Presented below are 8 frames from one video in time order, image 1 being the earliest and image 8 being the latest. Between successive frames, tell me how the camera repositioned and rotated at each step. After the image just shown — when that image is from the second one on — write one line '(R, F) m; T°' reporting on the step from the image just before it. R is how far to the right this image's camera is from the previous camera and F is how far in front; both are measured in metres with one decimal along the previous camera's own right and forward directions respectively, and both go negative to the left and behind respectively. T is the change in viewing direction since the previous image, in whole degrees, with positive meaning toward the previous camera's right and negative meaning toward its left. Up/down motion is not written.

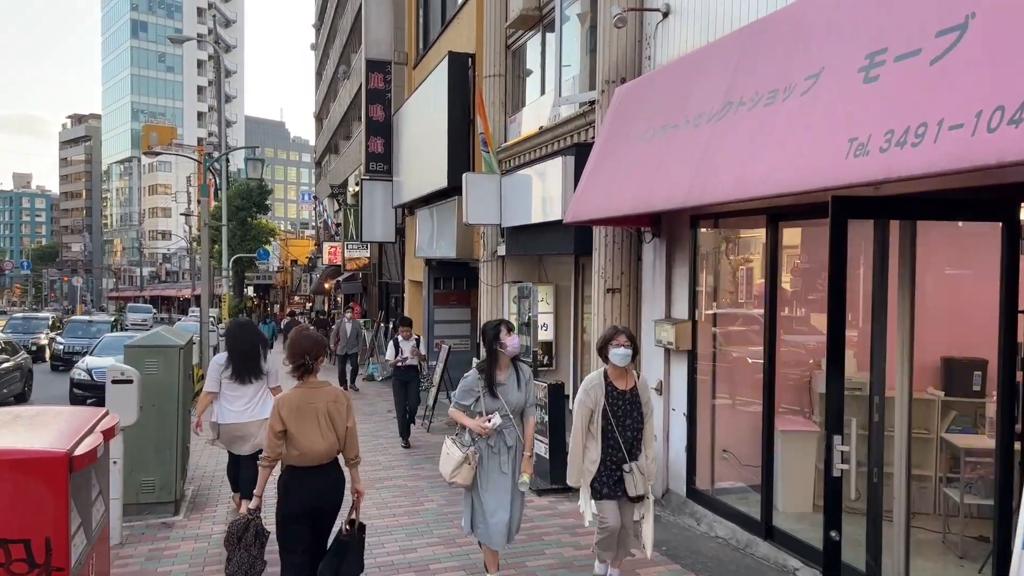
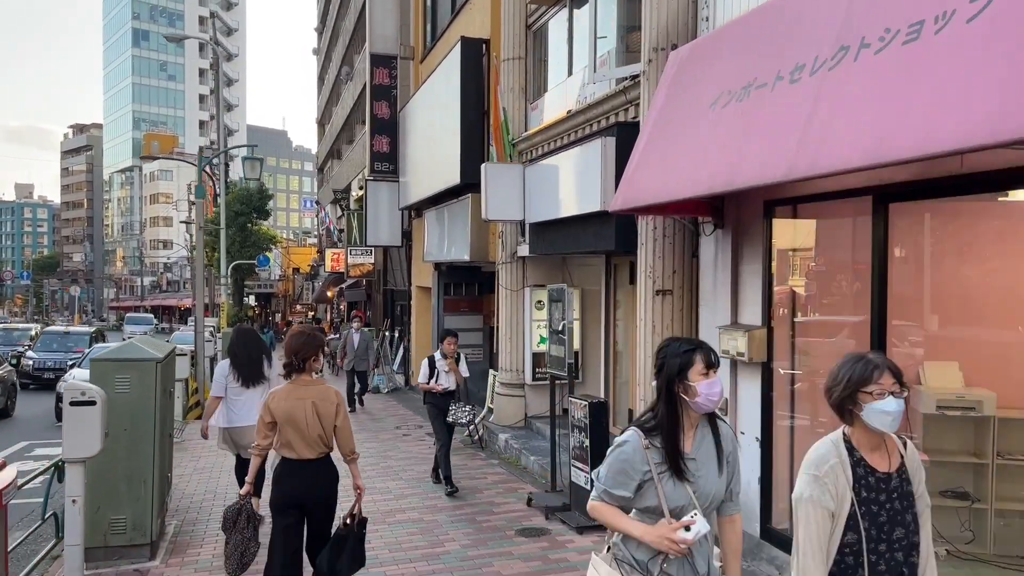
(-0.3, +1.1) m; 0°
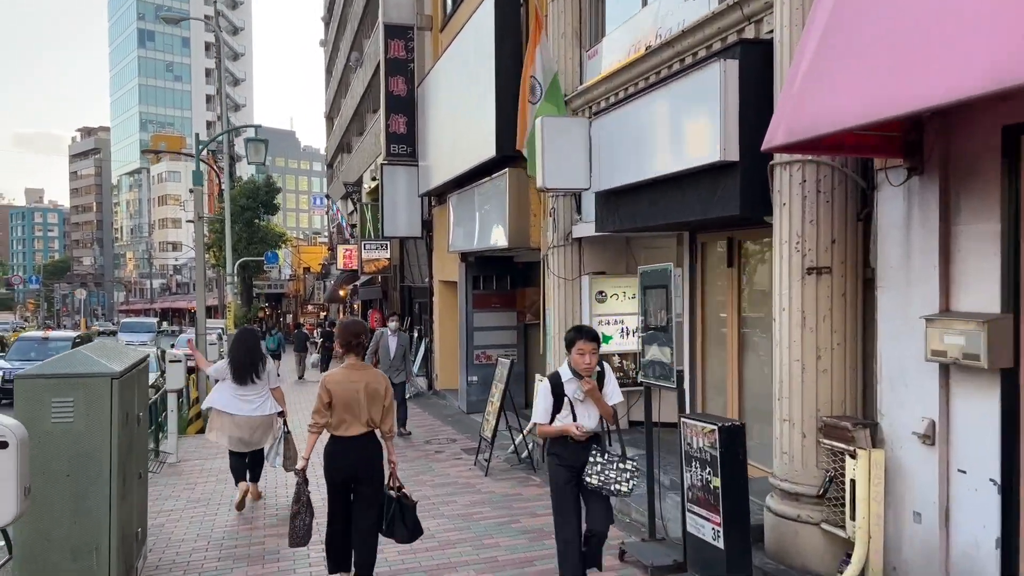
(-0.5, +1.8) m; -1°
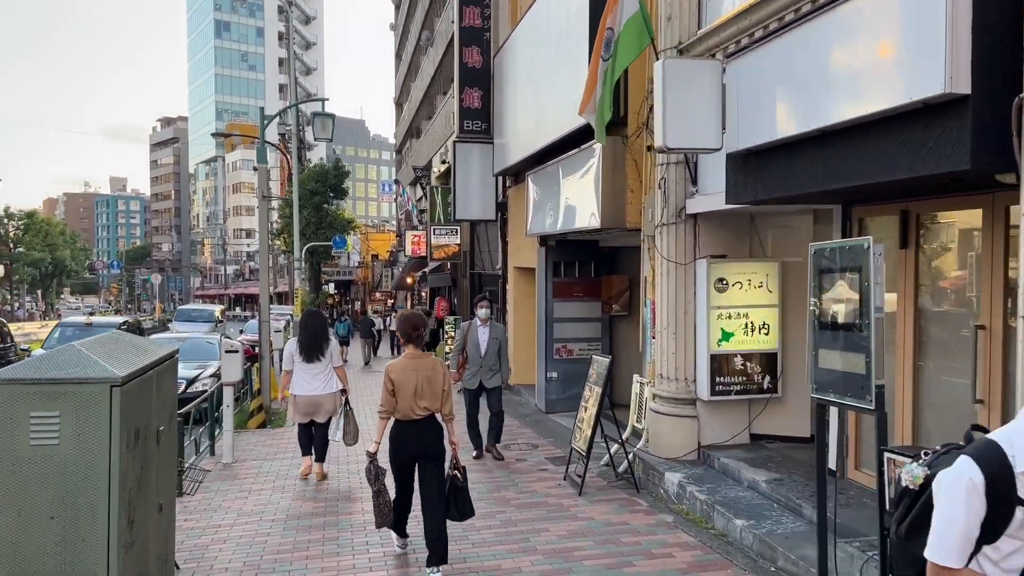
(-0.3, +1.3) m; -5°
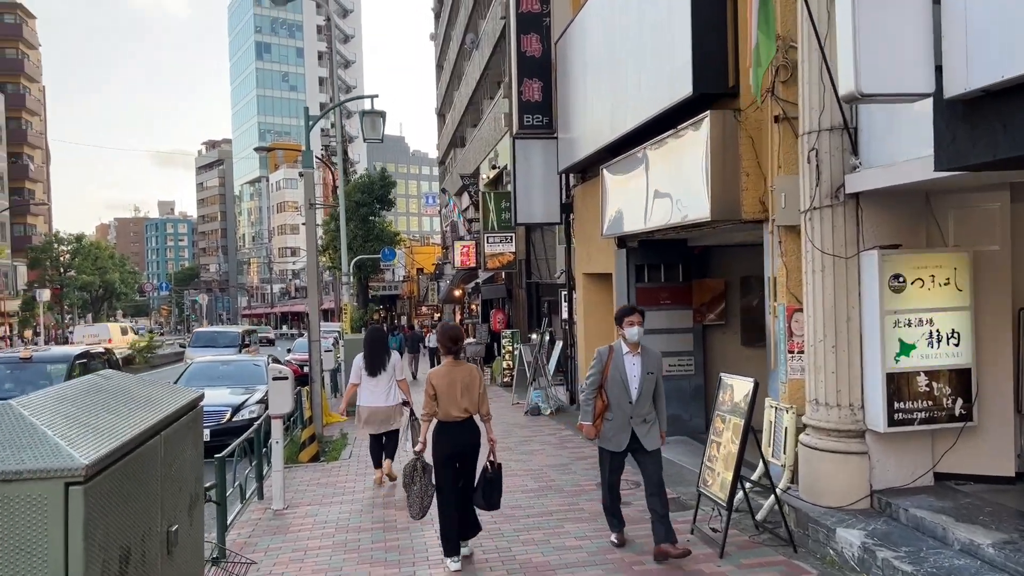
(-0.5, +1.4) m; -3°
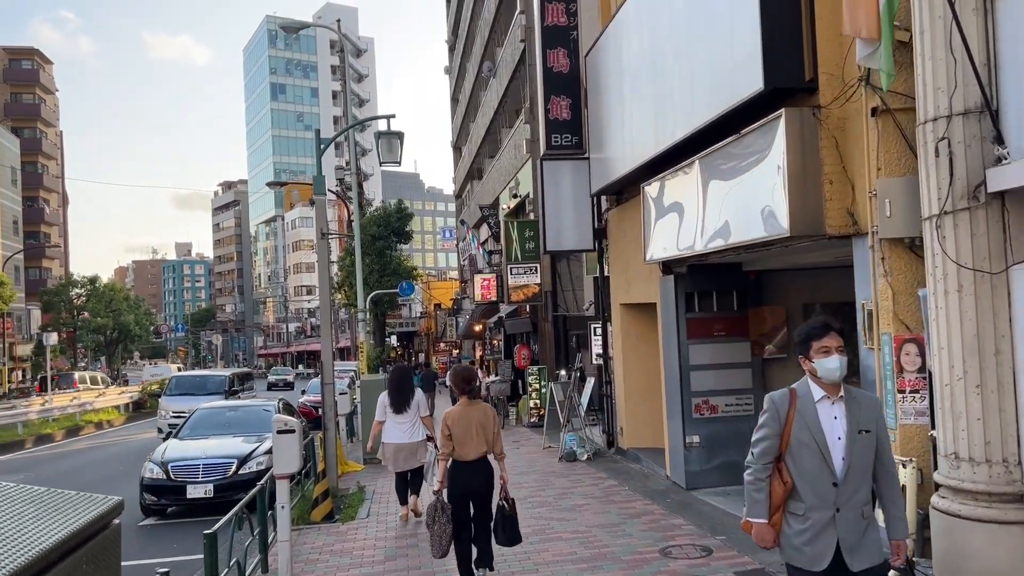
(-0.2, +1.1) m; -1°
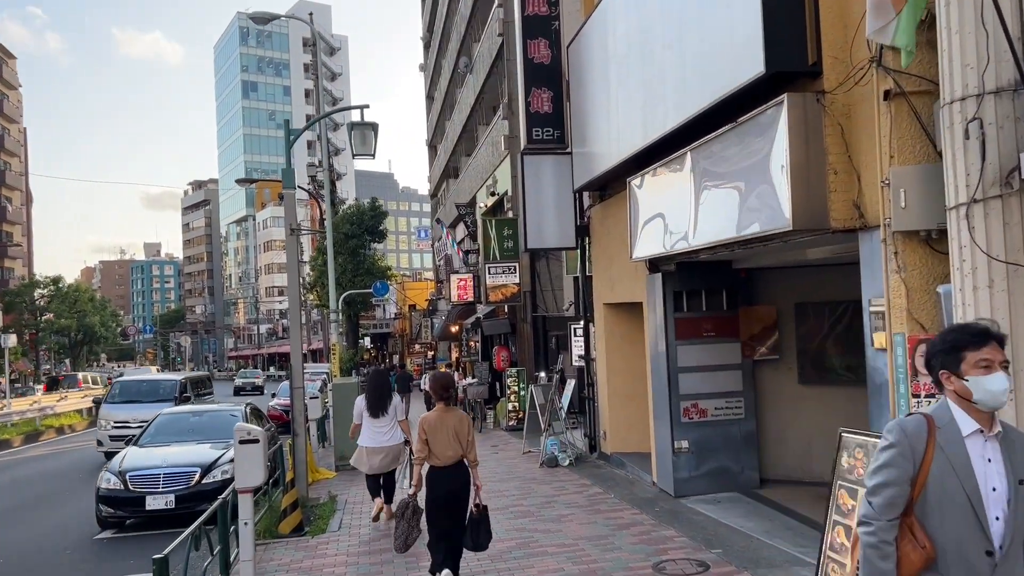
(-0.1, +0.5) m; +2°
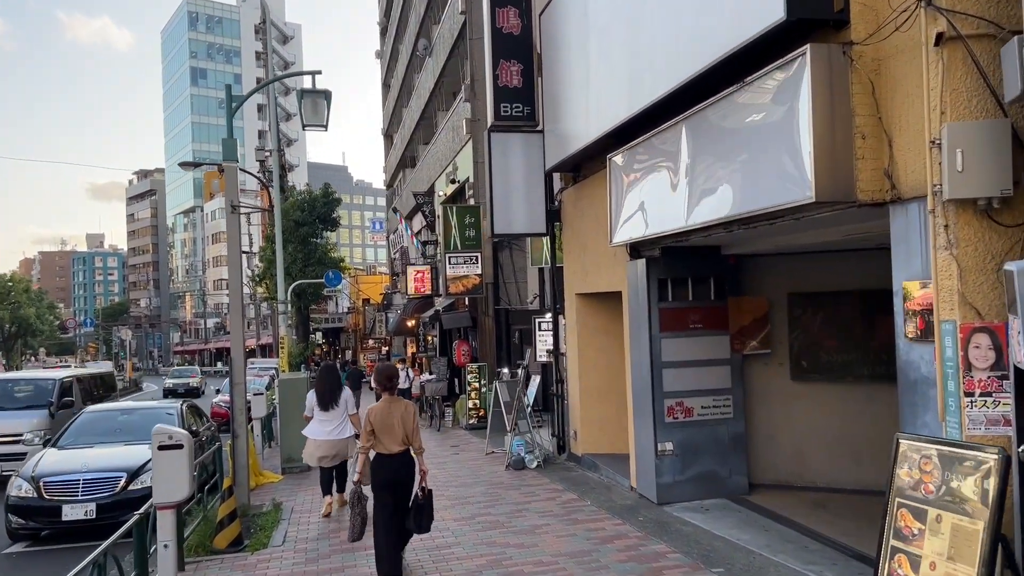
(-0.2, +0.9) m; +3°
